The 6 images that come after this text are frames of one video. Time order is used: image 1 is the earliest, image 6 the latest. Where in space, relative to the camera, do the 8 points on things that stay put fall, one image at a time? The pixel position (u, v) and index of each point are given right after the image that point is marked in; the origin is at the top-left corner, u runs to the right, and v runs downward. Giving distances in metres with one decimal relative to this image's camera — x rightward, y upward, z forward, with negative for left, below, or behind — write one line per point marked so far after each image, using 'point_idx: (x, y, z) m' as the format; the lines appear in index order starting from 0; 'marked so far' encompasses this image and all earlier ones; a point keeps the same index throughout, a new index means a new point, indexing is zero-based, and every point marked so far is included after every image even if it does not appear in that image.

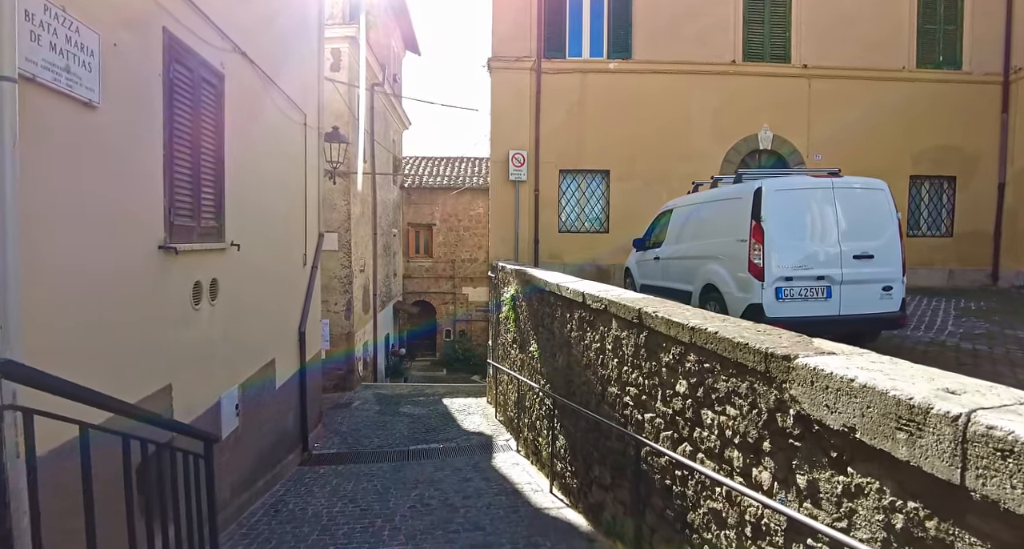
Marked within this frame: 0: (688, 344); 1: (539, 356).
0: (+0.9, -0.4, +3.0) m
1: (+0.3, -0.9, +6.5) m
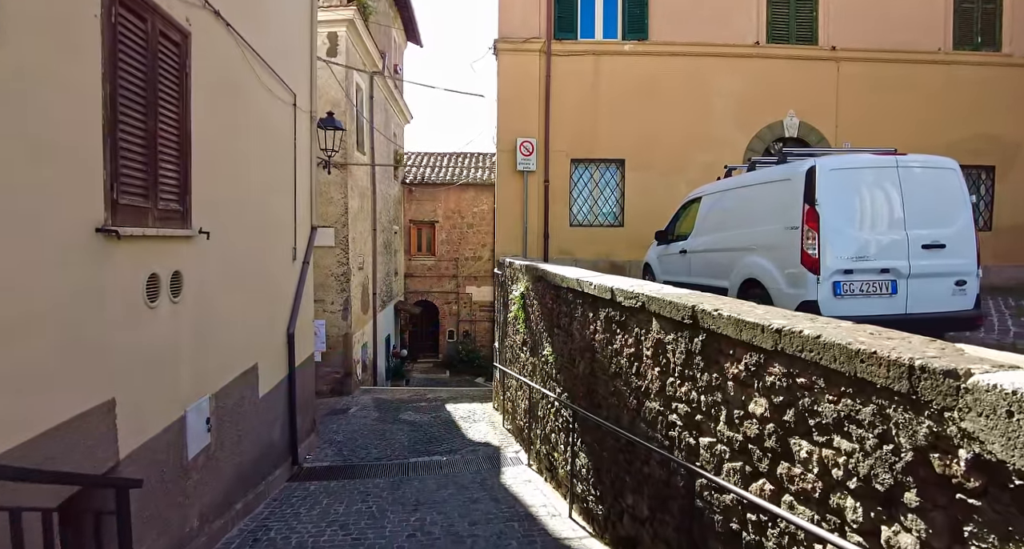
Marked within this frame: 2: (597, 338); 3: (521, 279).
0: (+1.0, -0.3, +2.3) m
1: (+0.4, -0.9, +5.8) m
2: (+0.6, -0.5, +4.4) m
3: (+0.1, -0.1, +7.6) m
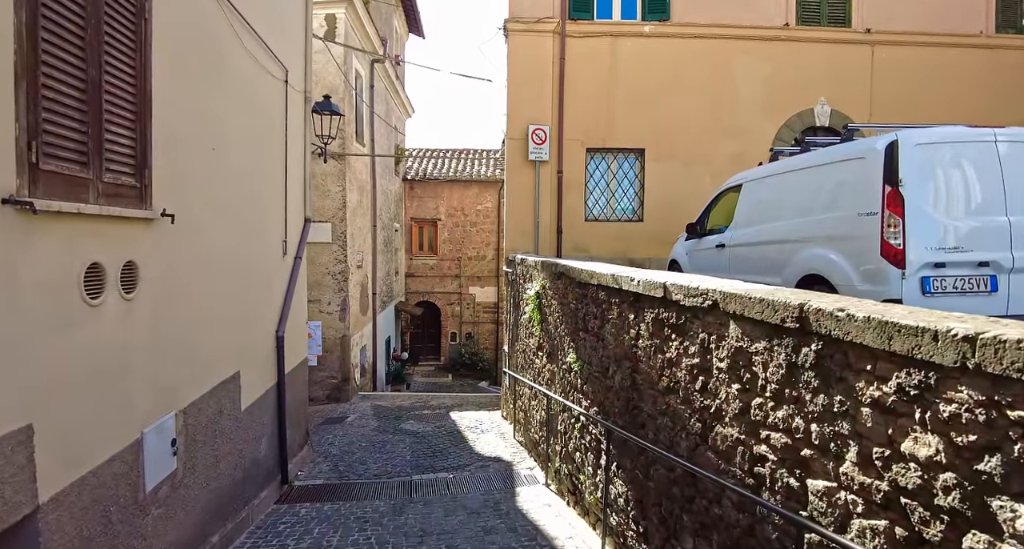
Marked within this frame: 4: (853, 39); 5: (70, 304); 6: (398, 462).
0: (+1.2, -0.3, +1.6) m
1: (+0.6, -0.8, +5.1) m
2: (+0.8, -0.4, +3.7) m
3: (+0.3, 0.0, +6.9) m
4: (+5.4, +3.7, +9.5) m
5: (-2.0, -0.1, +2.6) m
6: (-1.4, -2.3, +7.2) m
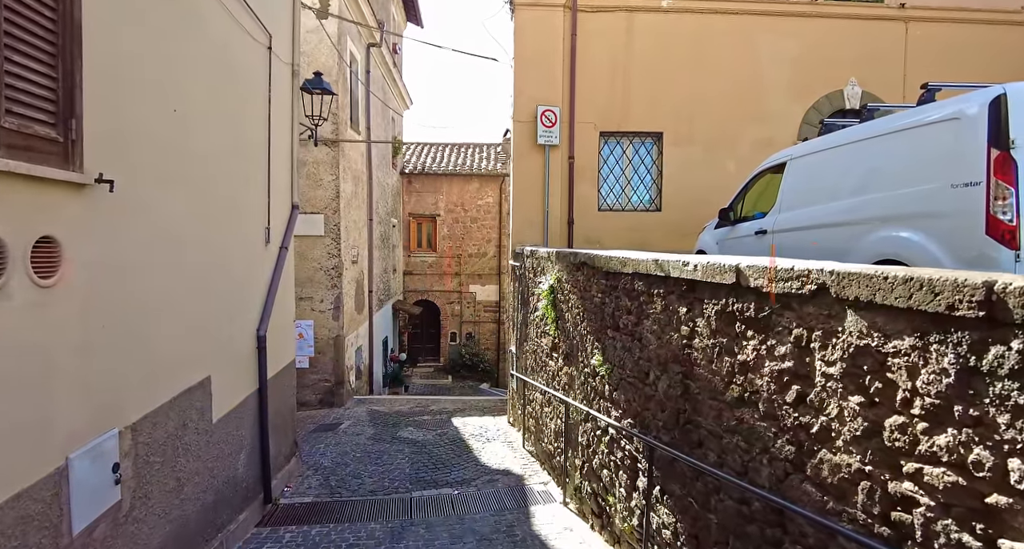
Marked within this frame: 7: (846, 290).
0: (+1.3, -0.2, +0.9) m
1: (+0.7, -0.7, +4.4) m
2: (+0.9, -0.3, +3.0) m
3: (+0.4, 0.0, +6.2) m
4: (+5.5, +3.8, +8.8) m
5: (-1.8, 0.0, +1.9) m
6: (-1.3, -2.2, +6.4) m
7: (+1.1, -0.1, +2.0) m
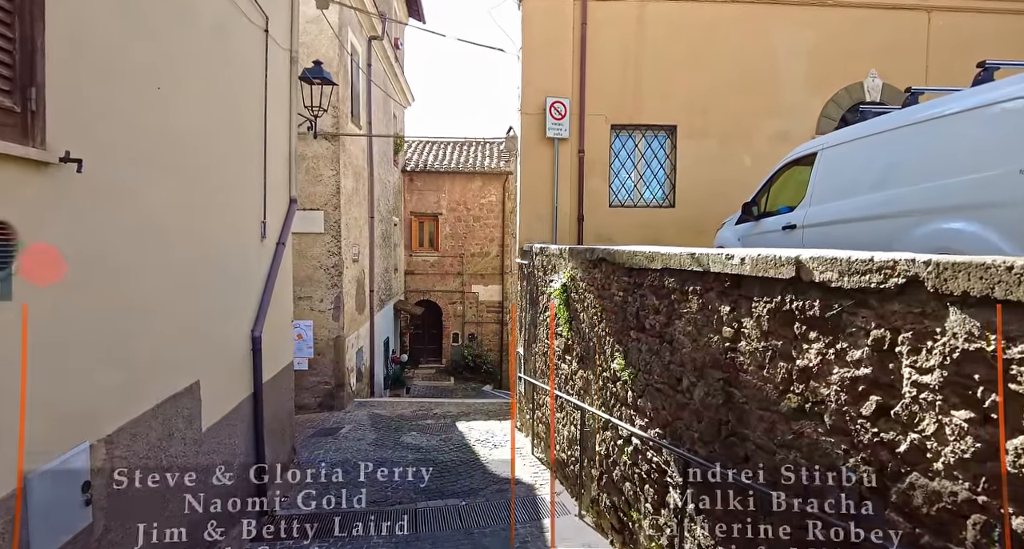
0: (+1.4, -0.1, +0.5) m
1: (+0.8, -0.7, +4.1) m
2: (+1.0, -0.3, +2.6) m
3: (+0.5, +0.1, +5.8) m
4: (+5.6, +3.8, +8.5) m
5: (-1.7, 0.0, +1.6) m
6: (-1.2, -2.1, +6.1) m
7: (+1.2, 0.0, +1.6) m
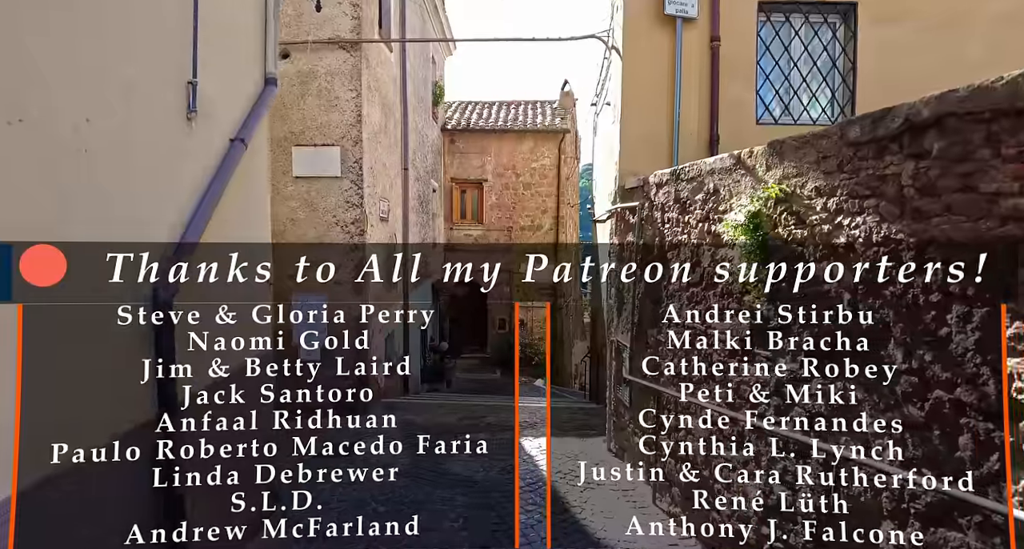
0: (+1.8, +0.2, -2.1) m
1: (+1.4, -0.3, +1.4) m
2: (+1.6, 0.0, 0.0) m
3: (+1.2, +0.5, +3.2) m
4: (+6.5, +4.3, +5.5) m
5: (-1.2, +0.3, -0.9) m
6: (-0.4, -1.7, +3.6) m
7: (+1.7, +0.3, -1.0) m
